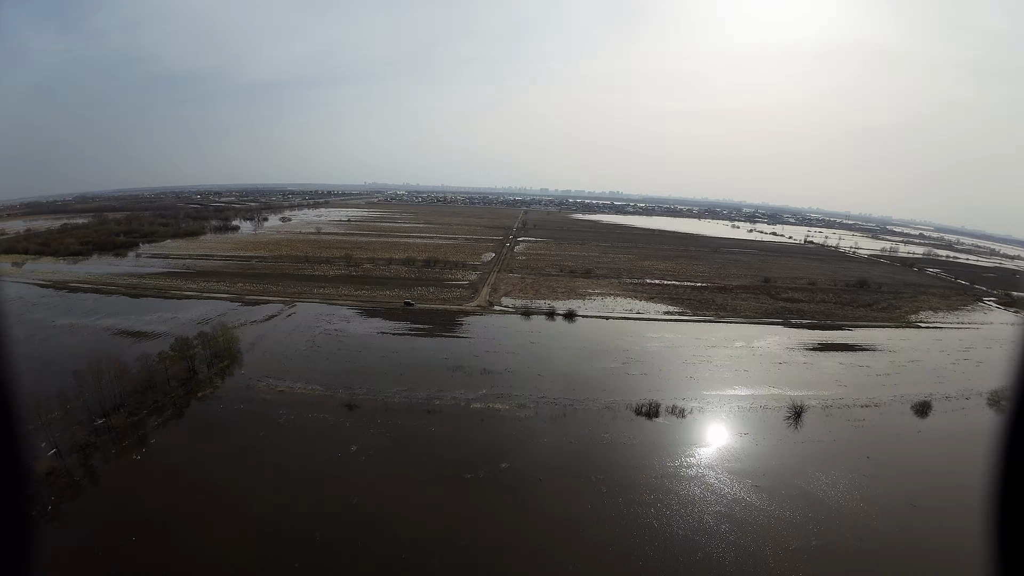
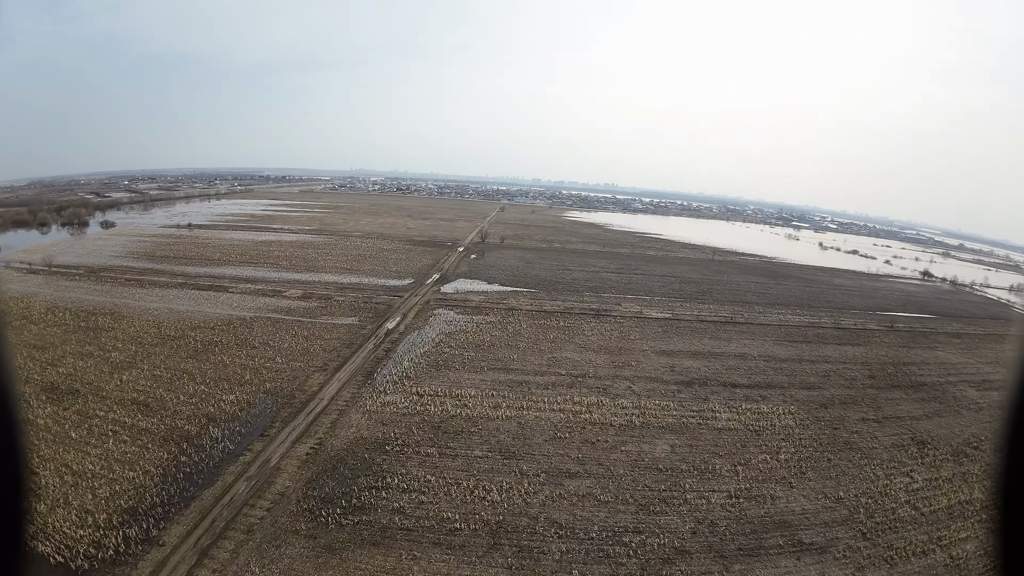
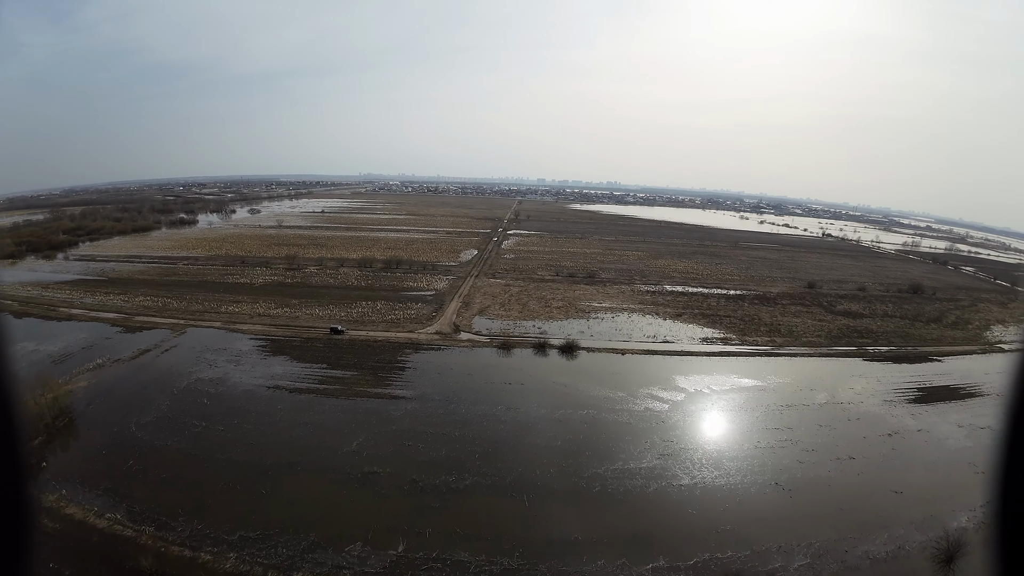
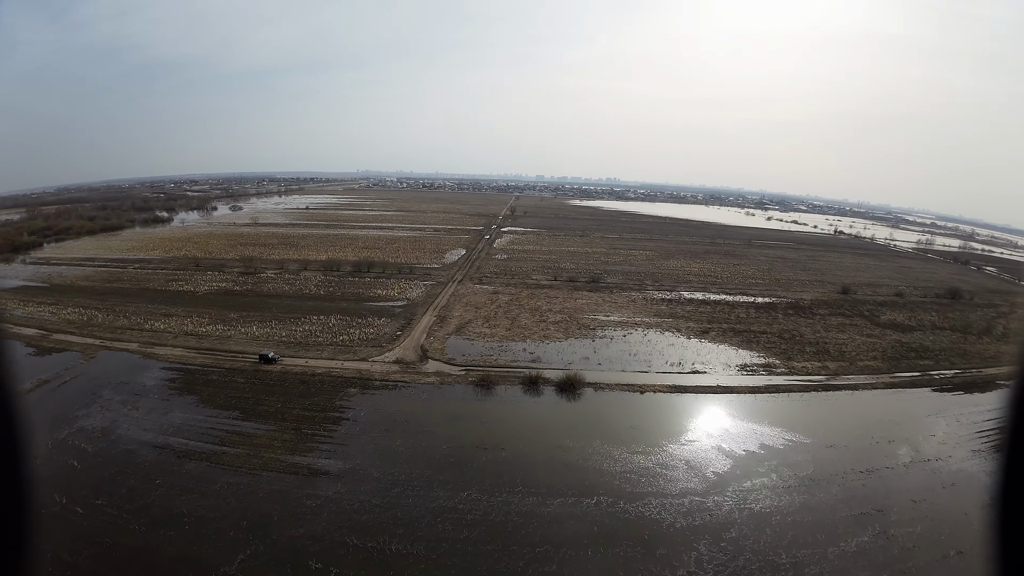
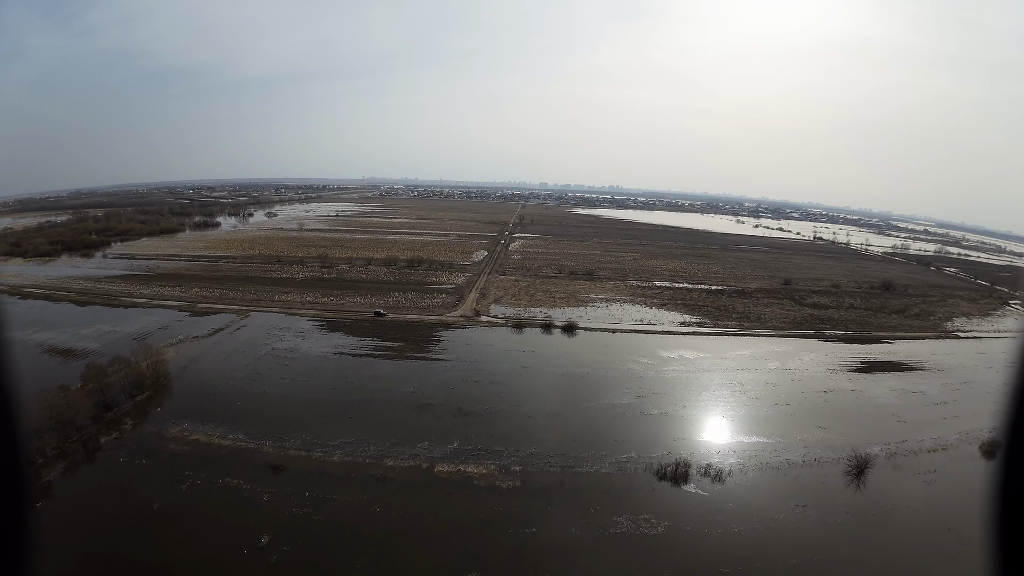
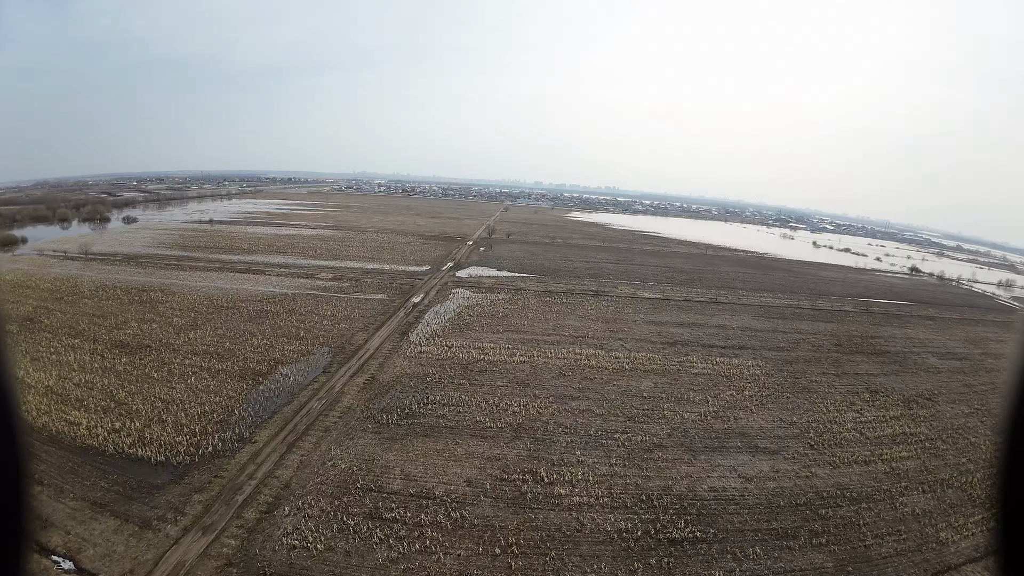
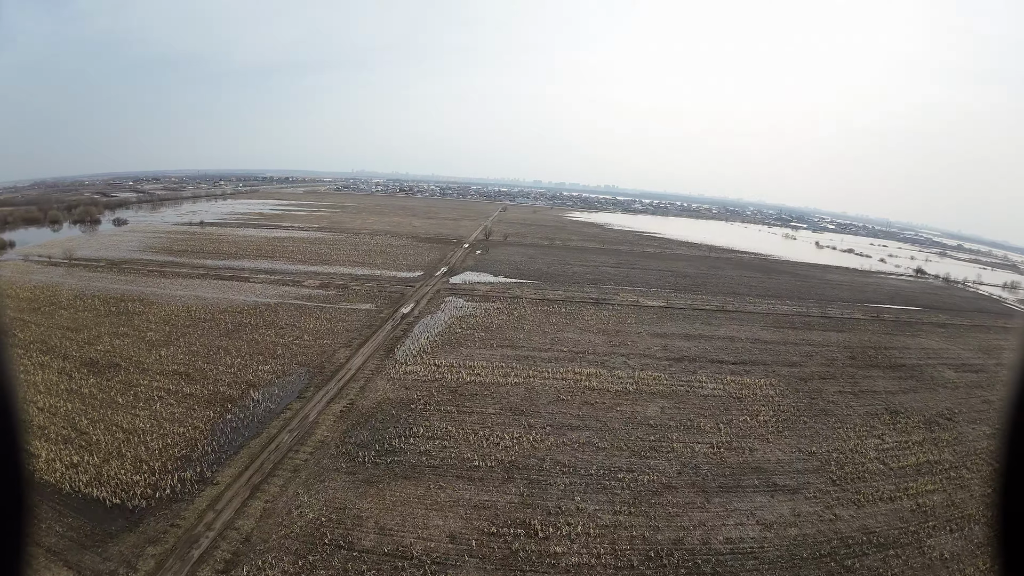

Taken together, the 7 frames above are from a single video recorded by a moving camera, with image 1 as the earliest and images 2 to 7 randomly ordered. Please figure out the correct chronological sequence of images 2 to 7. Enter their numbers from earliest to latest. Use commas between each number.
5, 3, 4, 6, 7, 2
